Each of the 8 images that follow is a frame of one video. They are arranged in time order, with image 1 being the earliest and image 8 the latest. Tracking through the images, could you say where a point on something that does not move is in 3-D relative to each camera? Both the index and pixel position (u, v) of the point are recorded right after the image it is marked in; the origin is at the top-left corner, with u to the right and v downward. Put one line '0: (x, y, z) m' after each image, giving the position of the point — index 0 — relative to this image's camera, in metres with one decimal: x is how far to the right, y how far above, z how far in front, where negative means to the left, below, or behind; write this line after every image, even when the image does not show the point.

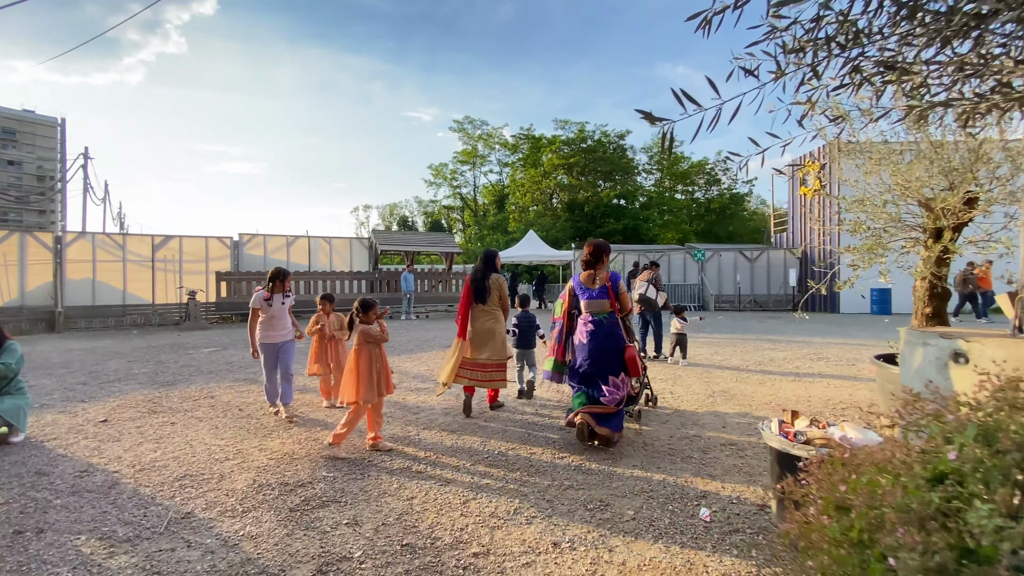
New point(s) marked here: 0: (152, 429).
0: (-3.6, -1.4, +4.7) m
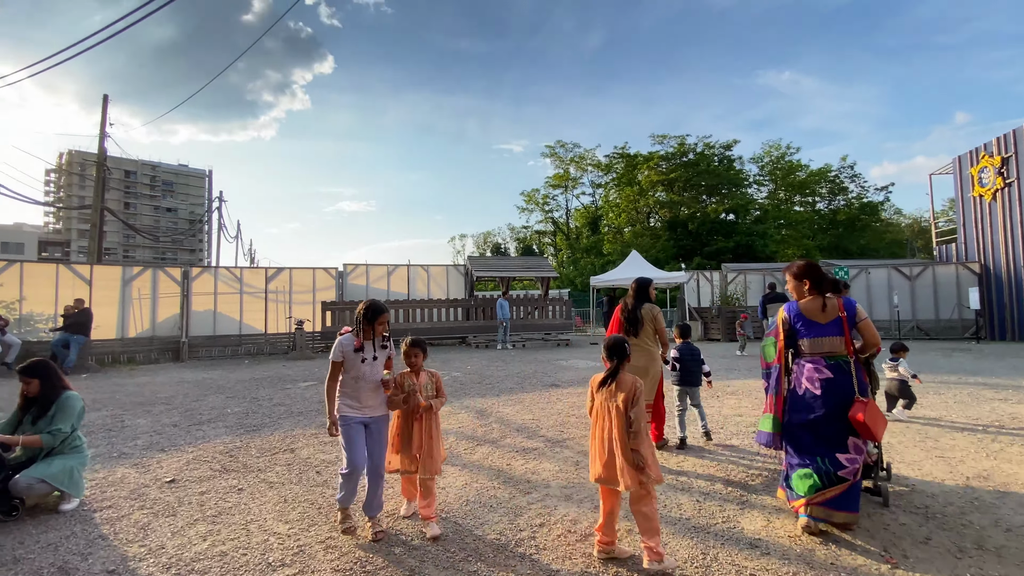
0: (-2.4, -1.7, +3.9) m
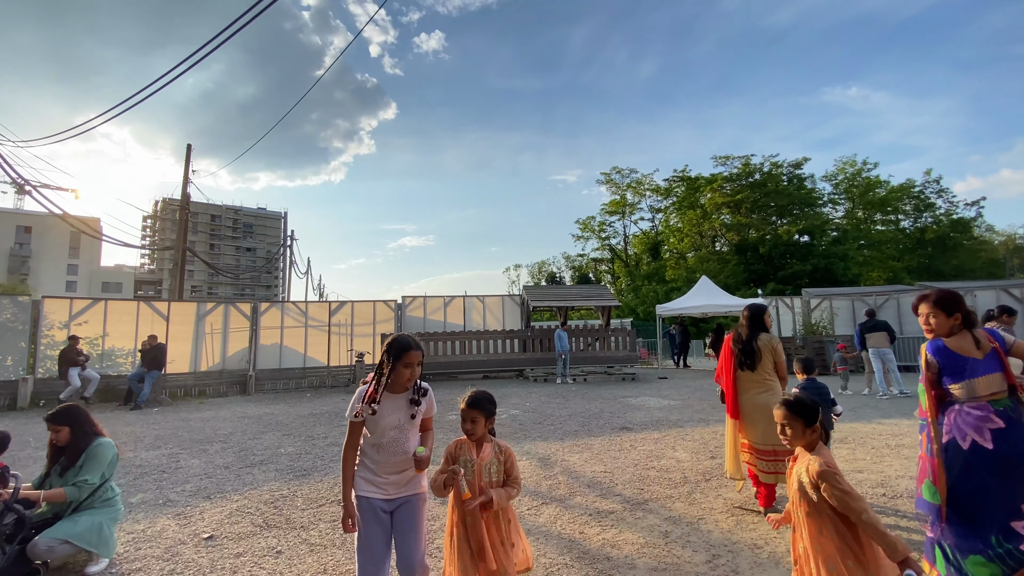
0: (-1.9, -2.0, +3.5) m
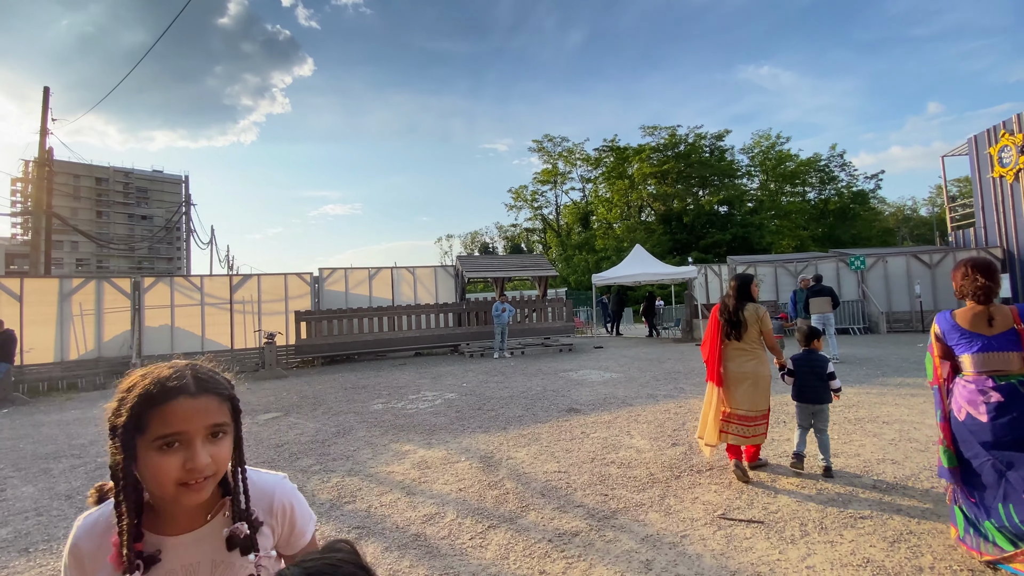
0: (-2.2, -1.9, +2.3) m
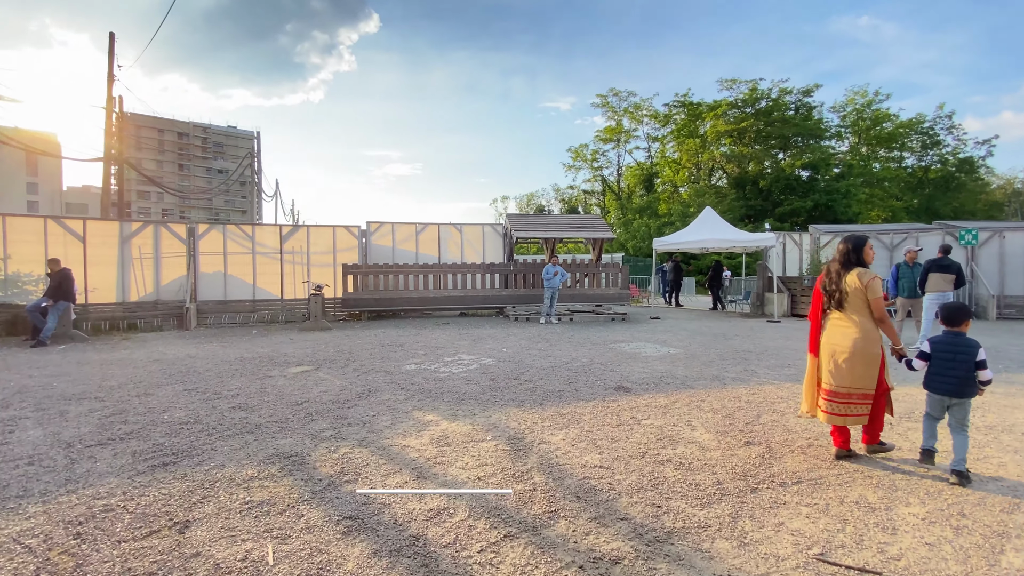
0: (-2.2, -1.5, +1.8) m
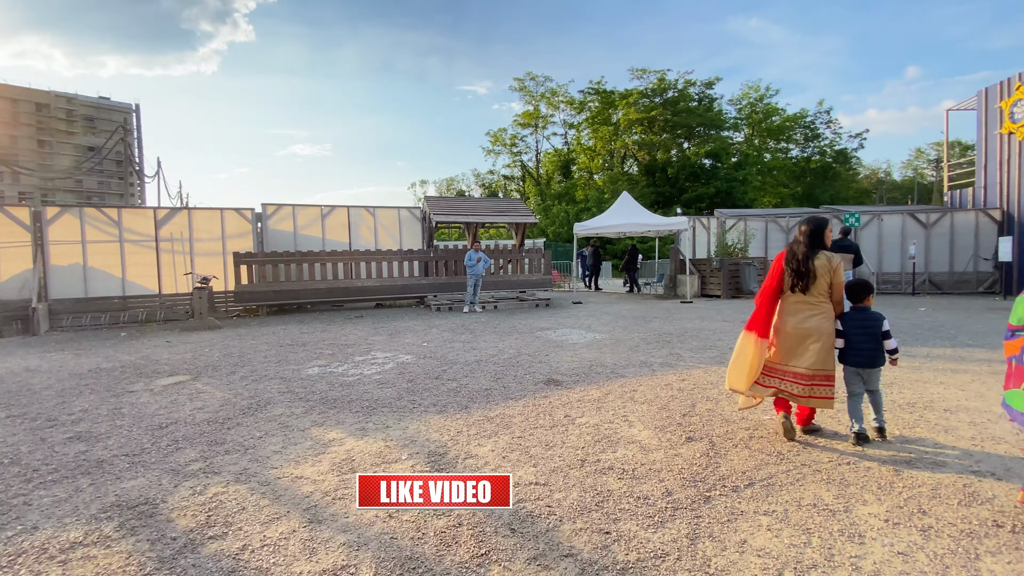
0: (-2.4, -1.6, +0.8) m
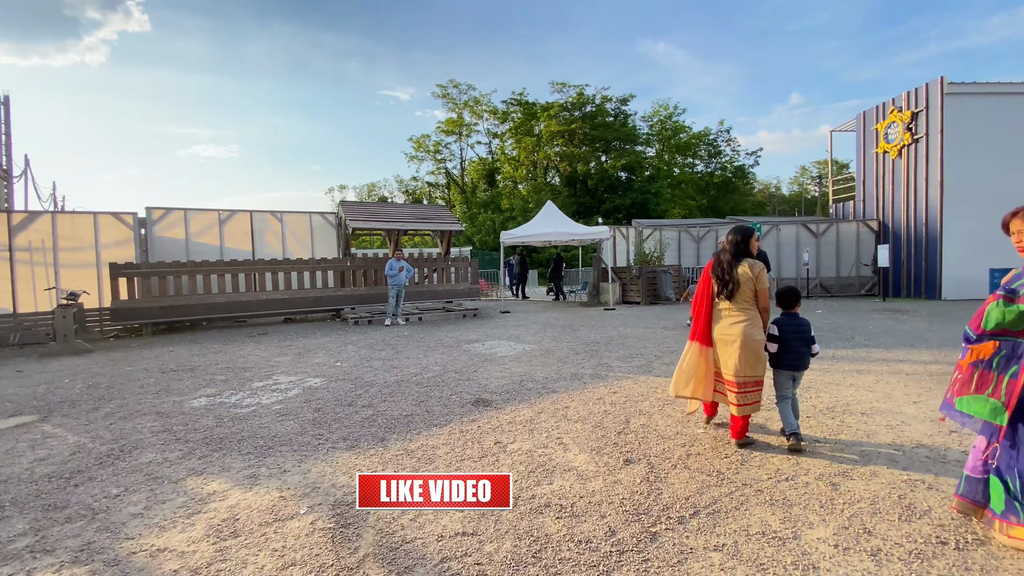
0: (-2.4, -1.7, 0.0) m
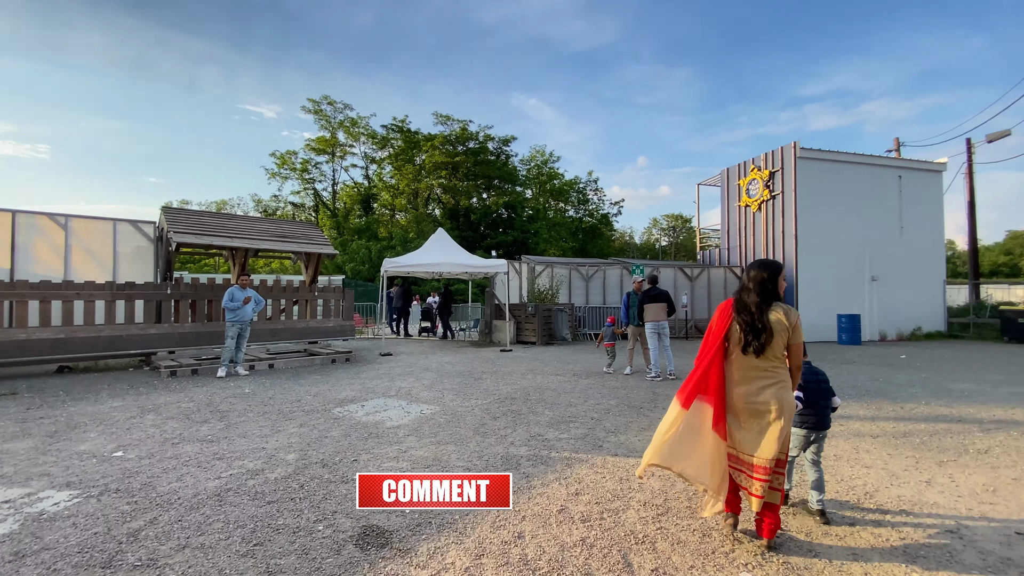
0: (-1.6, -1.6, -2.5) m
